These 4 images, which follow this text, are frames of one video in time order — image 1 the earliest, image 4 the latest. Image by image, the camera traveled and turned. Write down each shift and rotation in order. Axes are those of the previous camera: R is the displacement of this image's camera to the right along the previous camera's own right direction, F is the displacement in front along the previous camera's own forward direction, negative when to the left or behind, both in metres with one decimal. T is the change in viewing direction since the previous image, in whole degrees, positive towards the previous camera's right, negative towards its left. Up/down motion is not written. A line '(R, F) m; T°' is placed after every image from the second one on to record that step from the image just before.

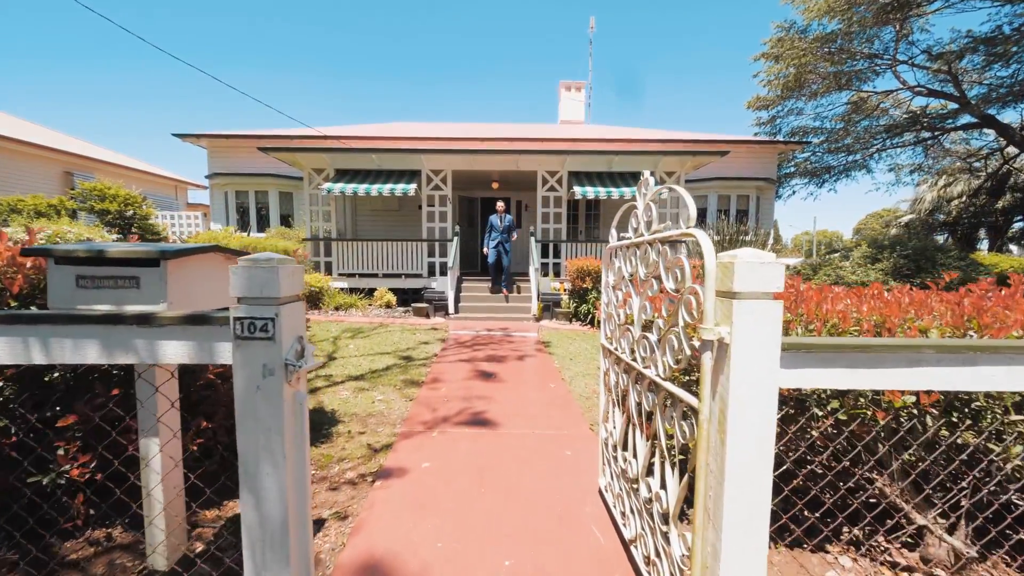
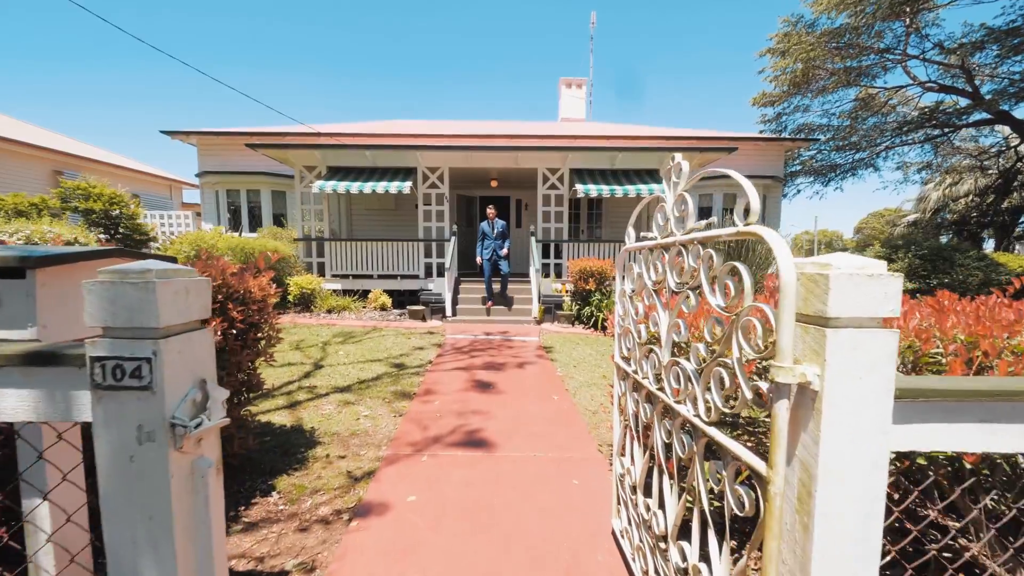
(0.0, +0.4) m; 0°
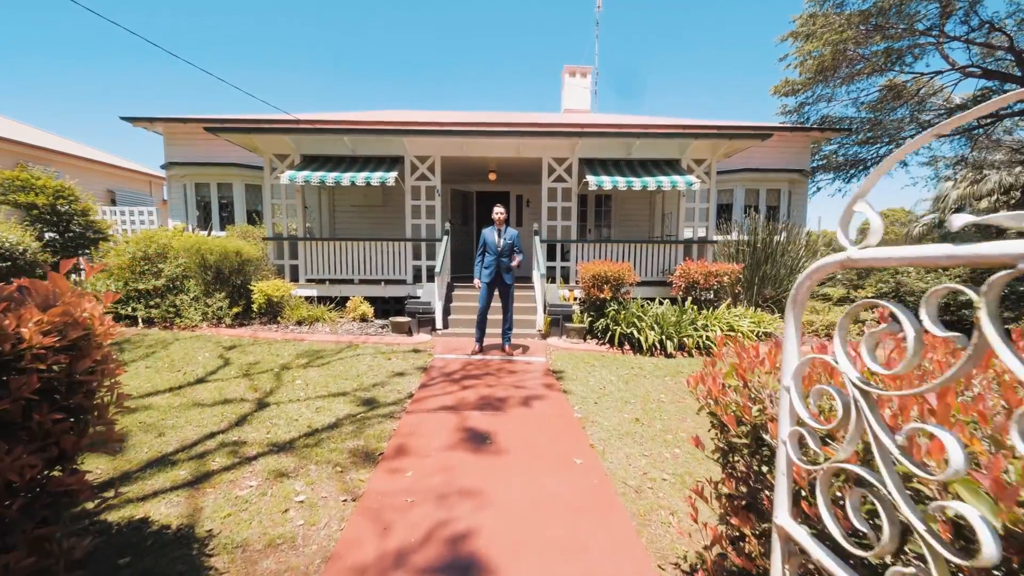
(-0.1, +1.4) m; 0°
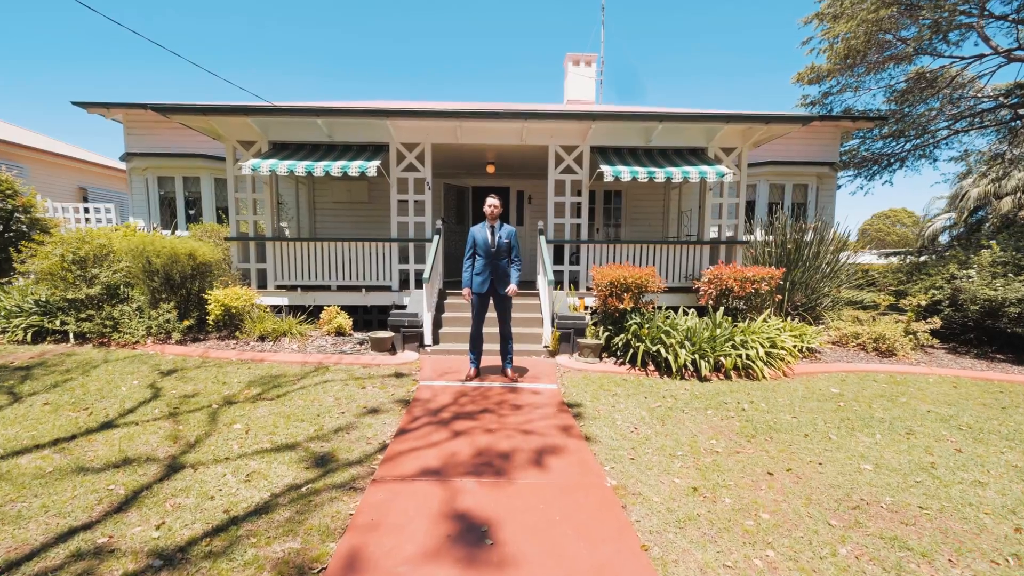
(-0.1, +1.3) m; 0°
